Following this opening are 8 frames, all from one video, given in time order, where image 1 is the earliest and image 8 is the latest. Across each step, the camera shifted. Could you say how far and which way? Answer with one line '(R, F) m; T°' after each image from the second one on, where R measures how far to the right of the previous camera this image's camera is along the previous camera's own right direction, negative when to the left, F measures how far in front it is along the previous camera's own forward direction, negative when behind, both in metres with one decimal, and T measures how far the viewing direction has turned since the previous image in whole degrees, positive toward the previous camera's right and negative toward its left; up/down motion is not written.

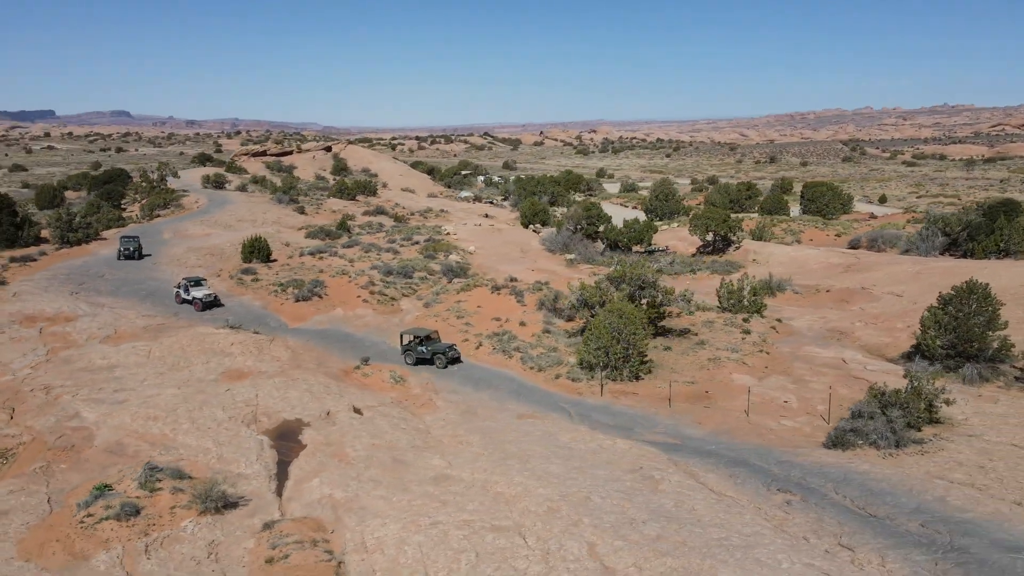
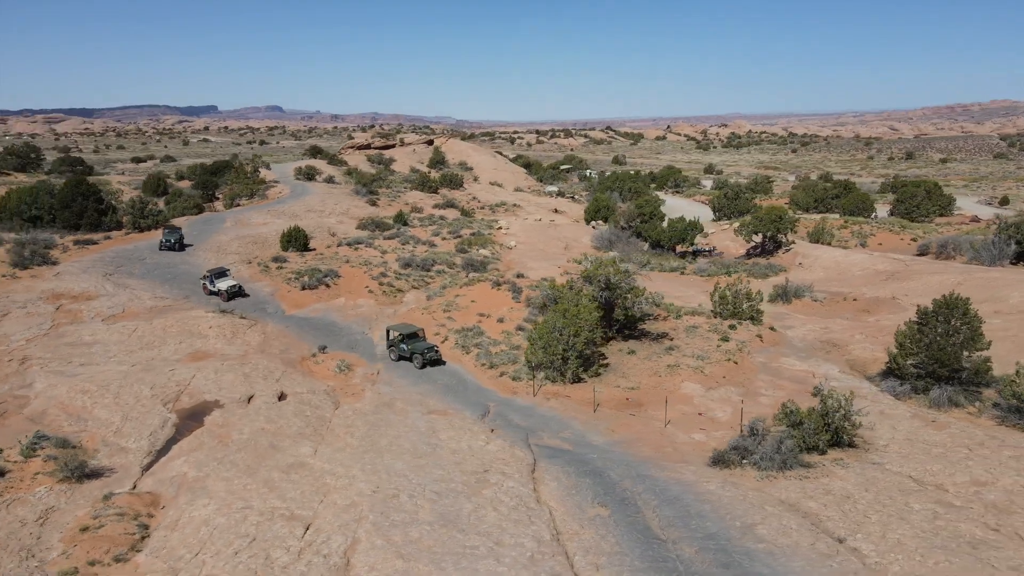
(+4.9, +0.4) m; -9°
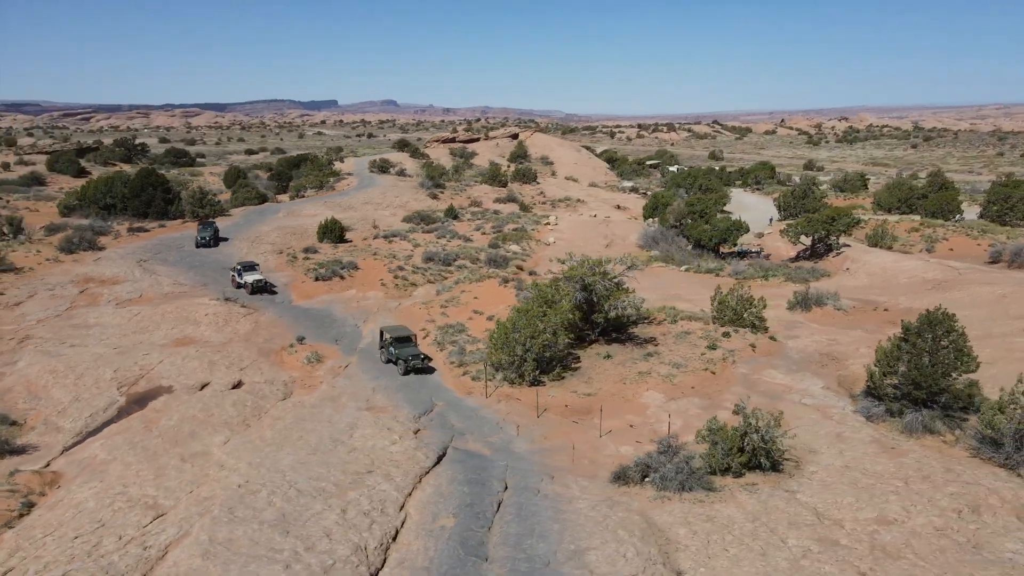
(+3.7, +0.6) m; -8°
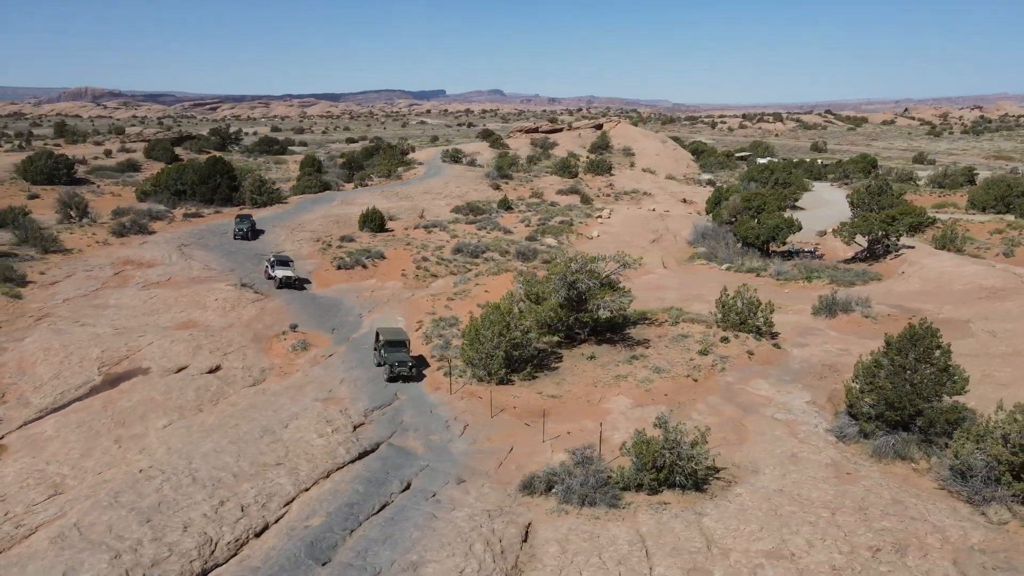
(+3.3, +0.6) m; -8°
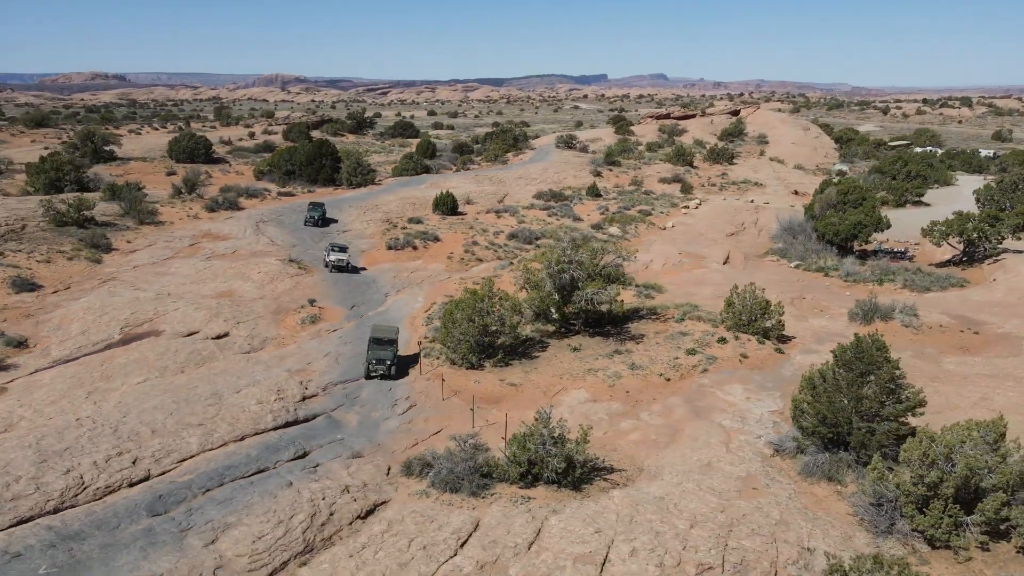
(+4.5, +0.3) m; -11°
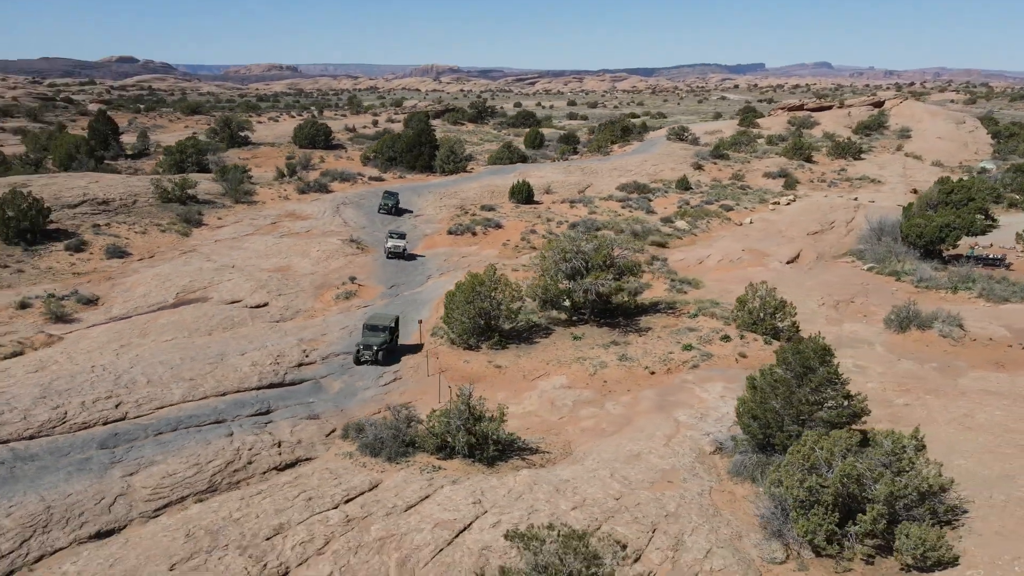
(+3.8, -0.3) m; -11°
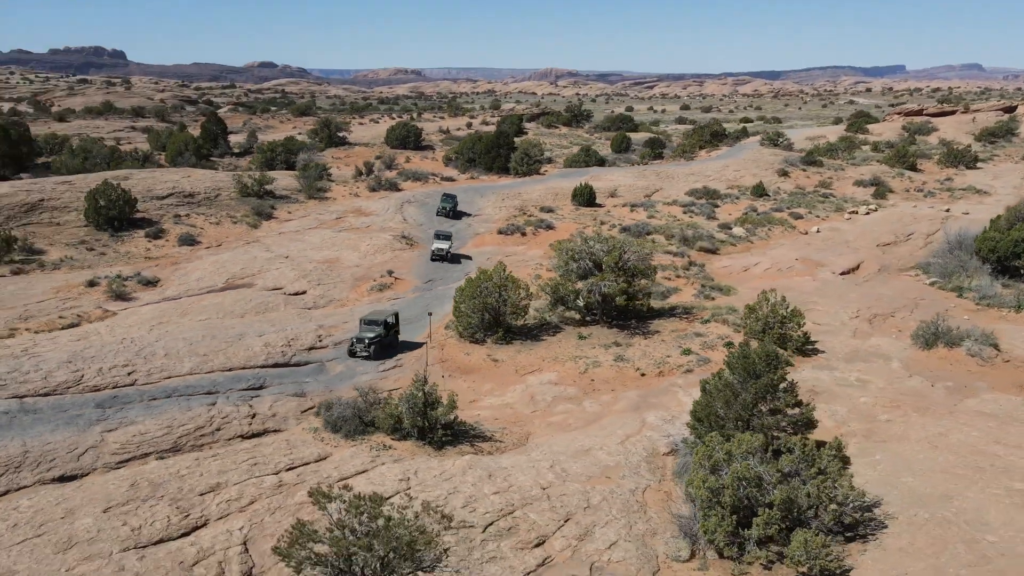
(+2.9, -0.4) m; -8°
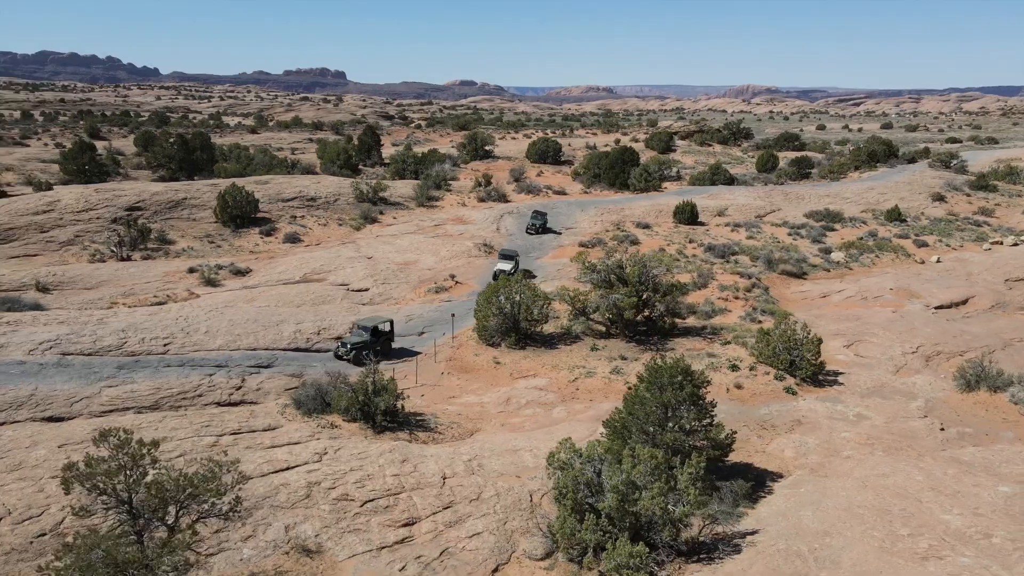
(+4.6, -0.1) m; -14°
